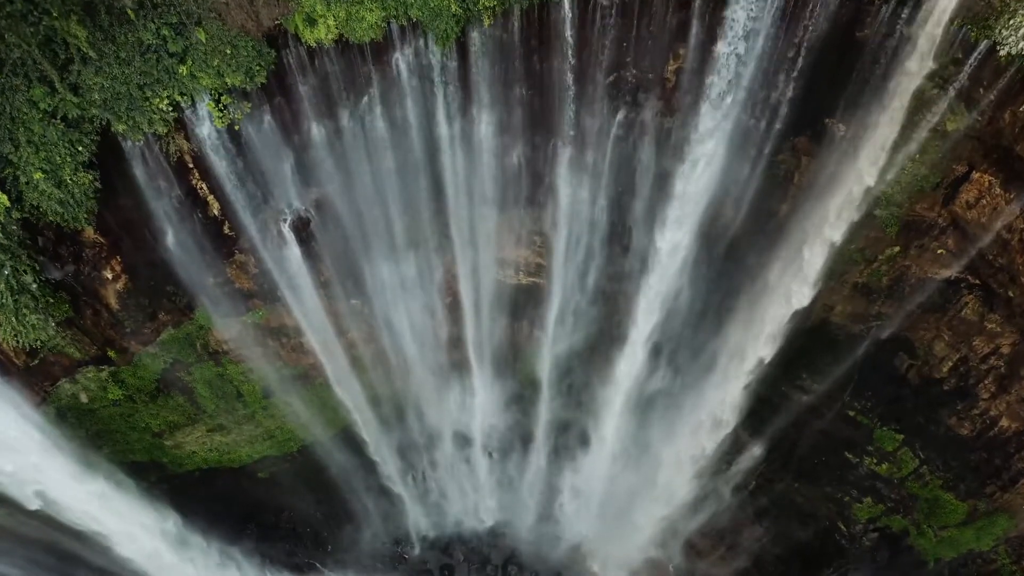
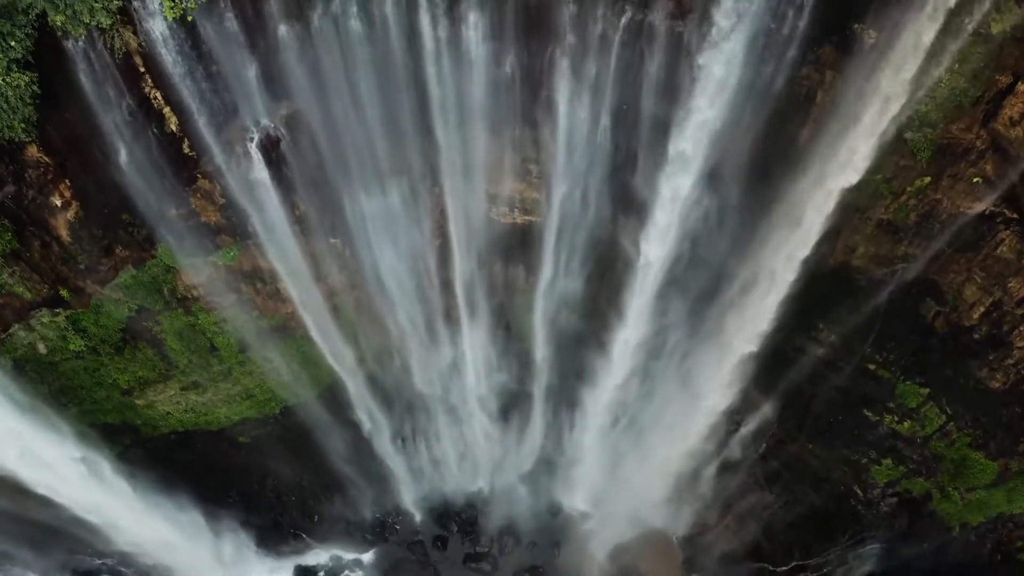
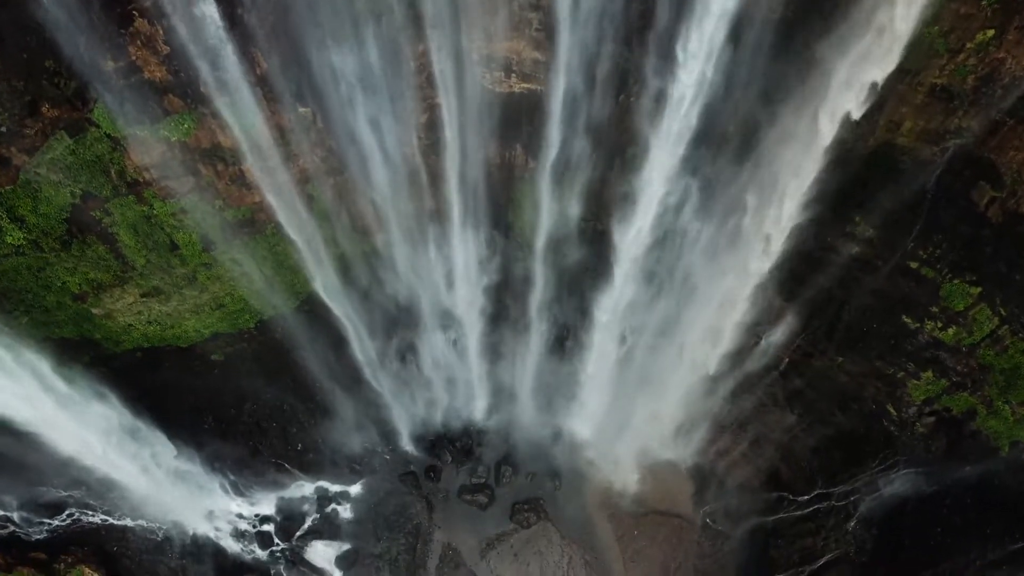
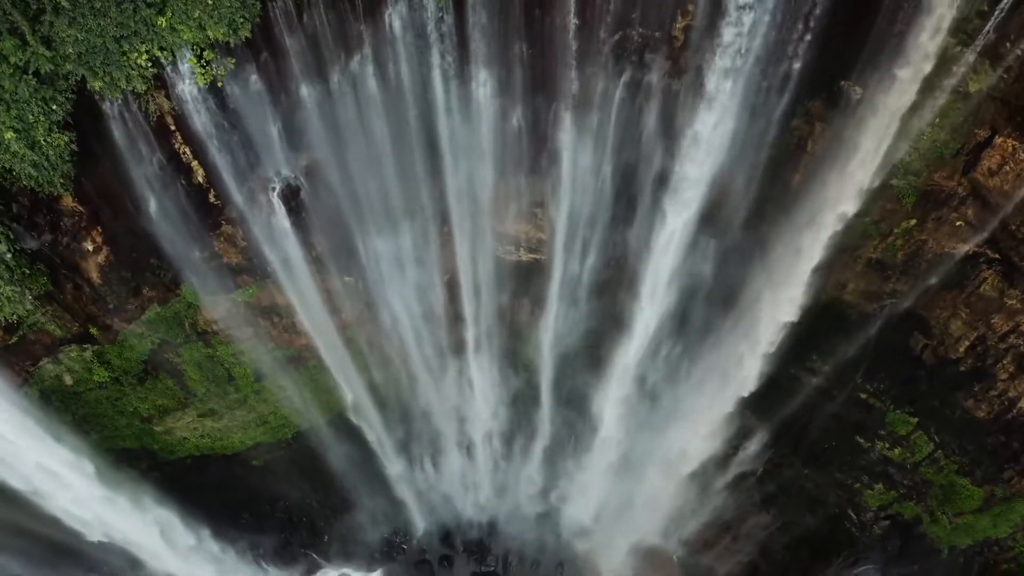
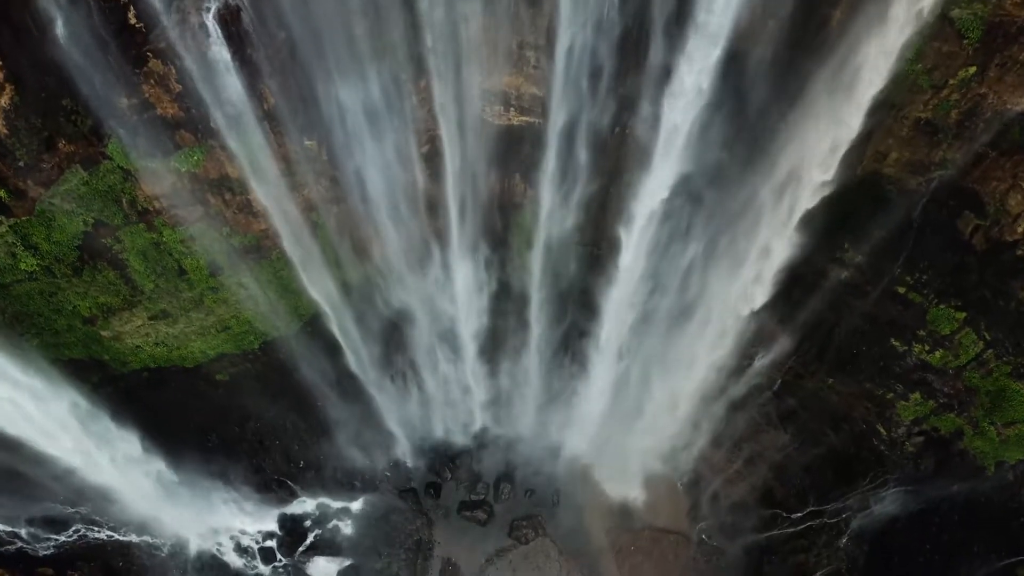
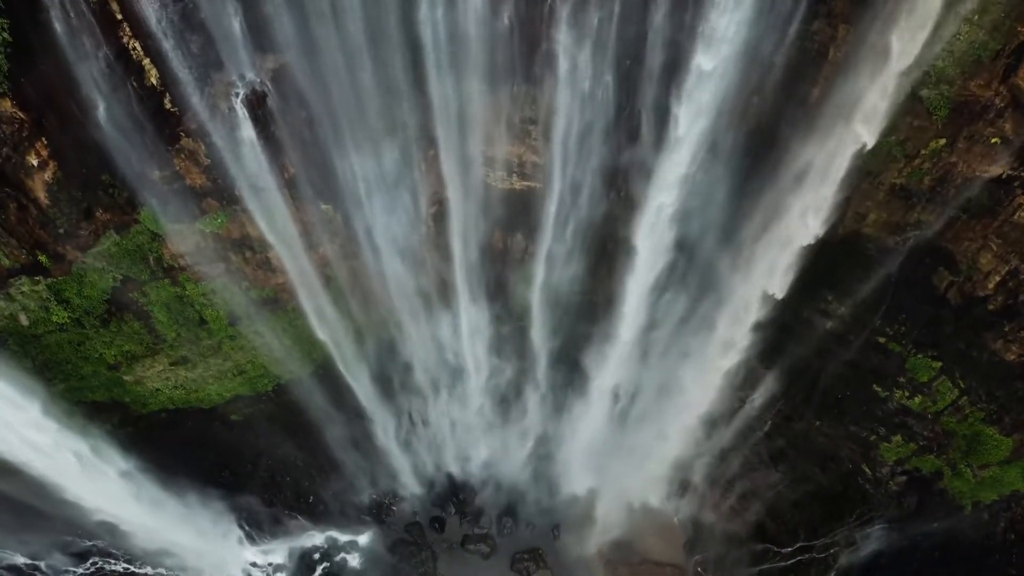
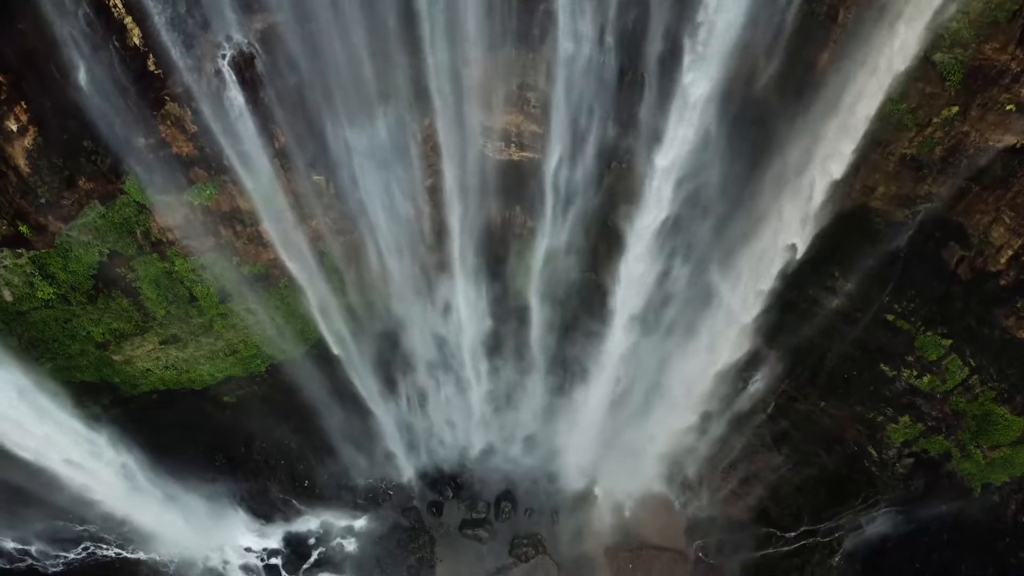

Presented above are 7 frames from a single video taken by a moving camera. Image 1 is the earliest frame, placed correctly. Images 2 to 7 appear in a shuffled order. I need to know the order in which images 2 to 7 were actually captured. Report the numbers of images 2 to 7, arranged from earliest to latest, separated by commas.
4, 2, 6, 7, 5, 3
